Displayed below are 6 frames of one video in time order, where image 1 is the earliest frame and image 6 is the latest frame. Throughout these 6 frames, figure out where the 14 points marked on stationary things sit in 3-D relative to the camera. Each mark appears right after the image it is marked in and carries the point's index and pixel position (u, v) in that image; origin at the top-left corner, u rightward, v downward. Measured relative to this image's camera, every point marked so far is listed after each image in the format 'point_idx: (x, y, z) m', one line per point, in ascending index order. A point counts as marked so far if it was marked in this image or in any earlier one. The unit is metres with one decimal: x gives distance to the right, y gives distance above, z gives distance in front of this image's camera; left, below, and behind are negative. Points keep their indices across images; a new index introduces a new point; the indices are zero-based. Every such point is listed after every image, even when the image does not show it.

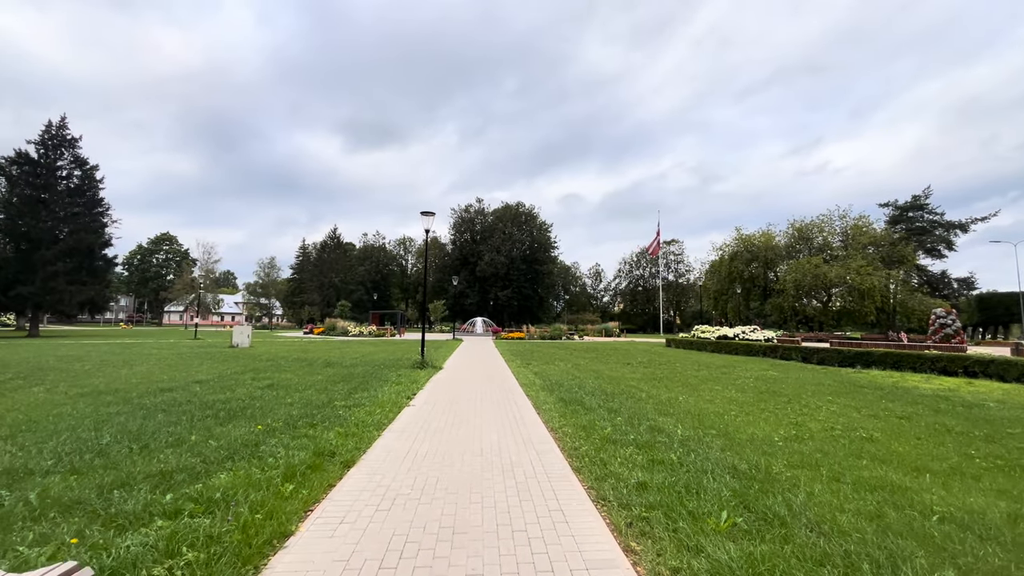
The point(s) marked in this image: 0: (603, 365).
0: (+3.8, -3.2, +18.2) m
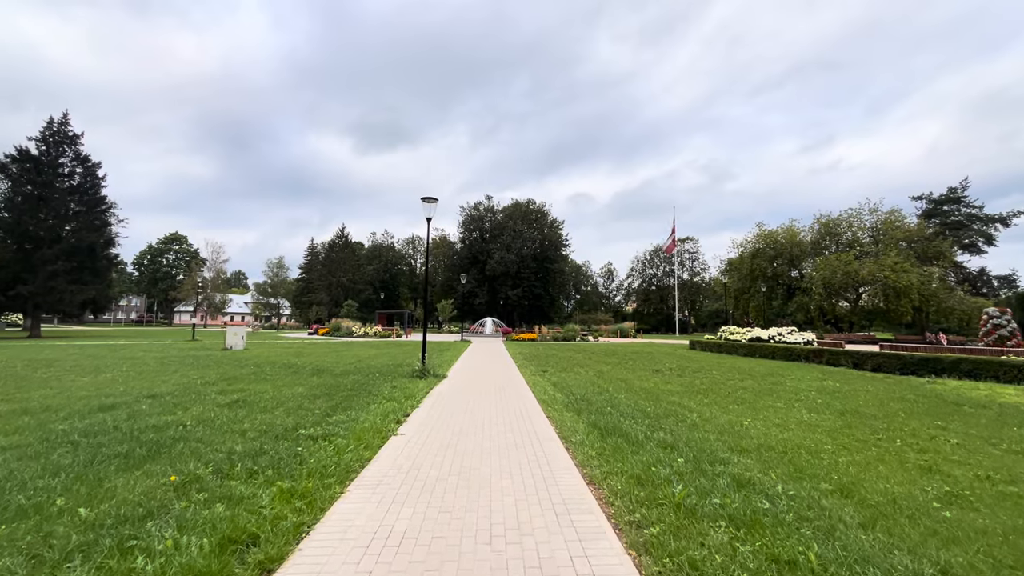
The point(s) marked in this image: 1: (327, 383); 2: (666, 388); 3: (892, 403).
0: (+4.3, -3.1, +15.9) m
1: (-5.3, -2.7, +12.7) m
2: (+4.4, -2.9, +12.4) m
3: (+9.0, -2.7, +10.4) m
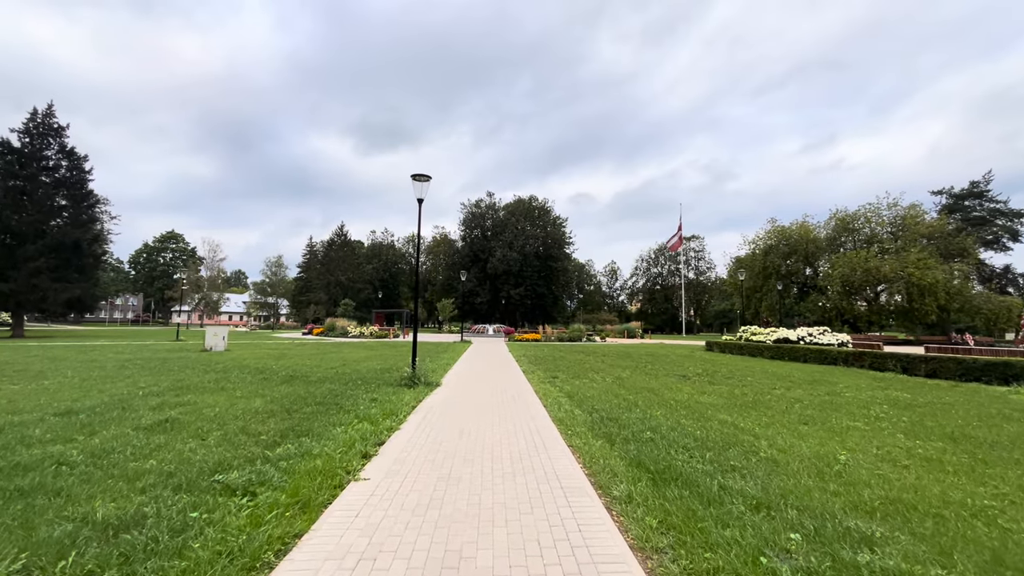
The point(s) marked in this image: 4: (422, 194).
0: (+4.4, -2.9, +13.7) m
1: (-5.2, -2.5, +10.5) m
2: (+4.5, -2.6, +10.2) m
3: (+9.2, -2.5, +8.2) m
4: (-2.7, +2.8, +13.3) m
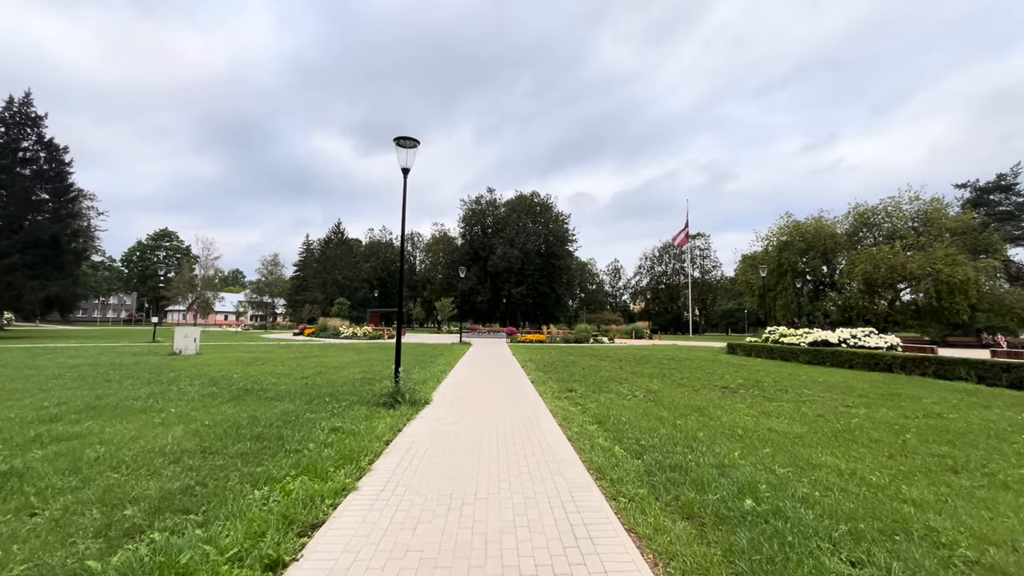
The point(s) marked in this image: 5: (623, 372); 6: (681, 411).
0: (+4.6, -2.7, +11.1) m
1: (-5.0, -2.3, +8.0) m
2: (+4.7, -2.5, +7.6) m
3: (+9.3, -2.4, +5.7) m
4: (-2.5, +3.0, +10.7) m
5: (+3.9, -3.0, +15.5) m
6: (+3.4, -2.5, +9.0) m
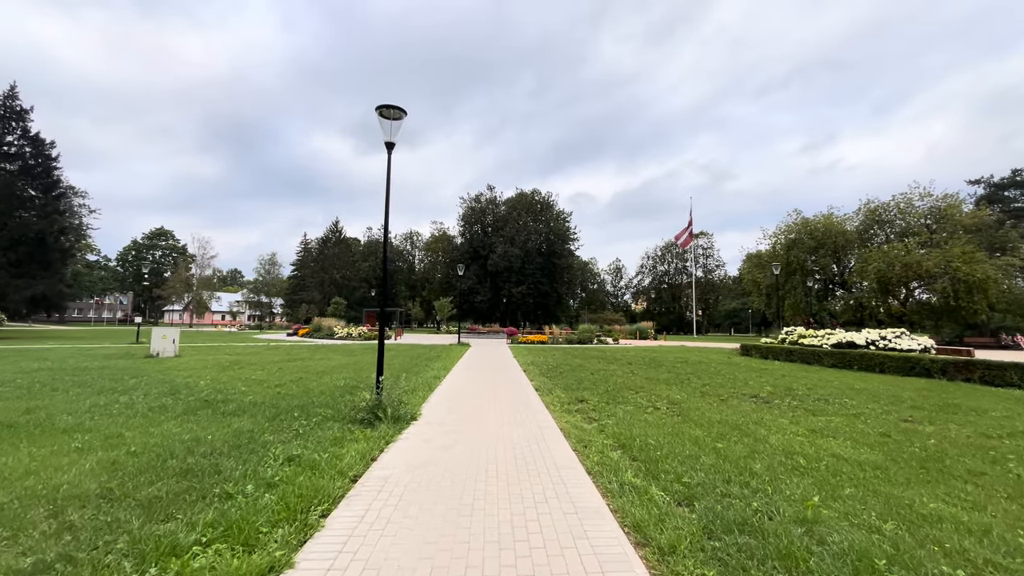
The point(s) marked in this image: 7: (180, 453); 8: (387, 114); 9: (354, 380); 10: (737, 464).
0: (+4.7, -2.6, +9.7) m
1: (-4.9, -2.2, +6.5) m
2: (+4.8, -2.4, +6.1) m
3: (+9.4, -2.3, +4.2) m
4: (-2.5, +3.1, +9.2) m
5: (+4.0, -2.9, +14.0) m
6: (+3.5, -2.4, +7.6) m
7: (-4.4, -2.2, +5.8) m
8: (-2.5, +3.4, +8.7) m
9: (-4.4, -2.6, +12.4) m
10: (+2.8, -2.3, +5.7) m
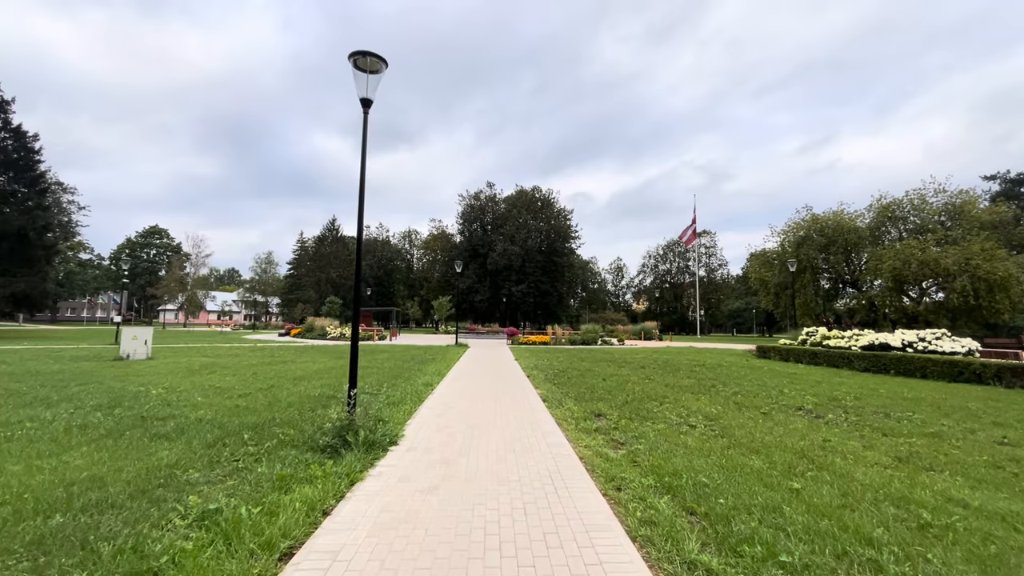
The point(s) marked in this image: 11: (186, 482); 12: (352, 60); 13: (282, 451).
0: (+4.8, -2.5, +8.0) m
1: (-4.8, -2.1, +4.8) m
2: (+4.8, -2.2, +4.5) m
3: (+9.5, -2.1, +2.5) m
4: (-2.4, +3.3, +7.5) m
5: (+4.0, -2.7, +12.3) m
6: (+3.6, -2.3, +5.9) m
7: (-4.3, -2.0, +4.1) m
8: (-2.4, +3.6, +7.1) m
9: (-4.3, -2.4, +10.8) m
10: (+2.9, -2.1, +4.0) m
11: (-3.5, -2.1, +4.8) m
12: (-2.6, +3.7, +7.1) m
13: (-3.1, -2.2, +5.9) m
